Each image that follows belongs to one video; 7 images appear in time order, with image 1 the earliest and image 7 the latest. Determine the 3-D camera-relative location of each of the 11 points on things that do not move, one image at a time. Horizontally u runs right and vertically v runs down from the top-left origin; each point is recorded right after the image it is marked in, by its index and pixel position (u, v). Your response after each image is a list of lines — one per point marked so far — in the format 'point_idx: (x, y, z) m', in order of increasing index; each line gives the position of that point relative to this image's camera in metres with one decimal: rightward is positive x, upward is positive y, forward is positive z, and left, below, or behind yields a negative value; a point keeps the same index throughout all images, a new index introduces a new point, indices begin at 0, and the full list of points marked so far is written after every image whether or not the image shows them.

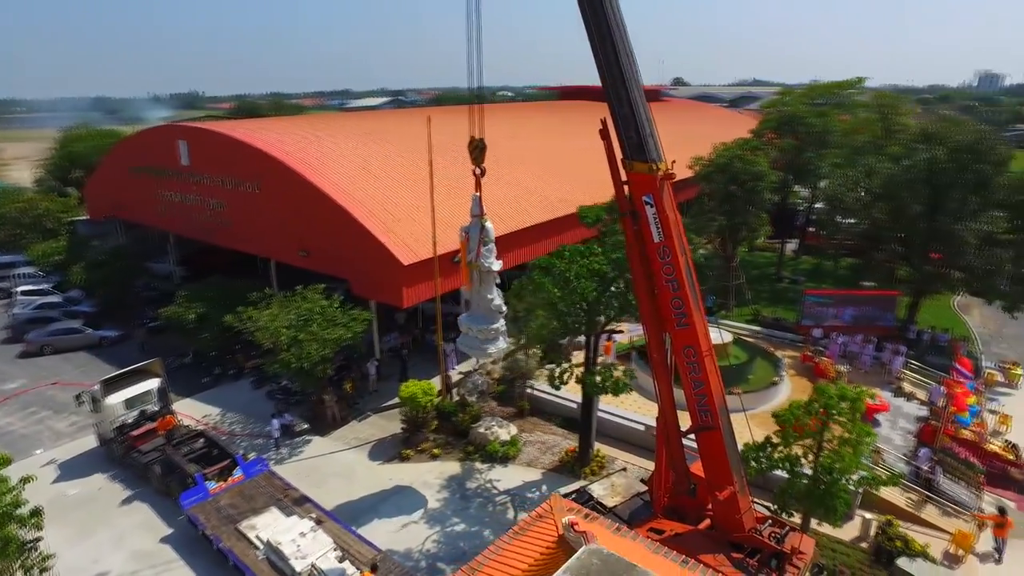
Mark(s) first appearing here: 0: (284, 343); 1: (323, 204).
0: (-5.1, -1.3, +14.0) m
1: (-5.0, +2.2, +16.8) m
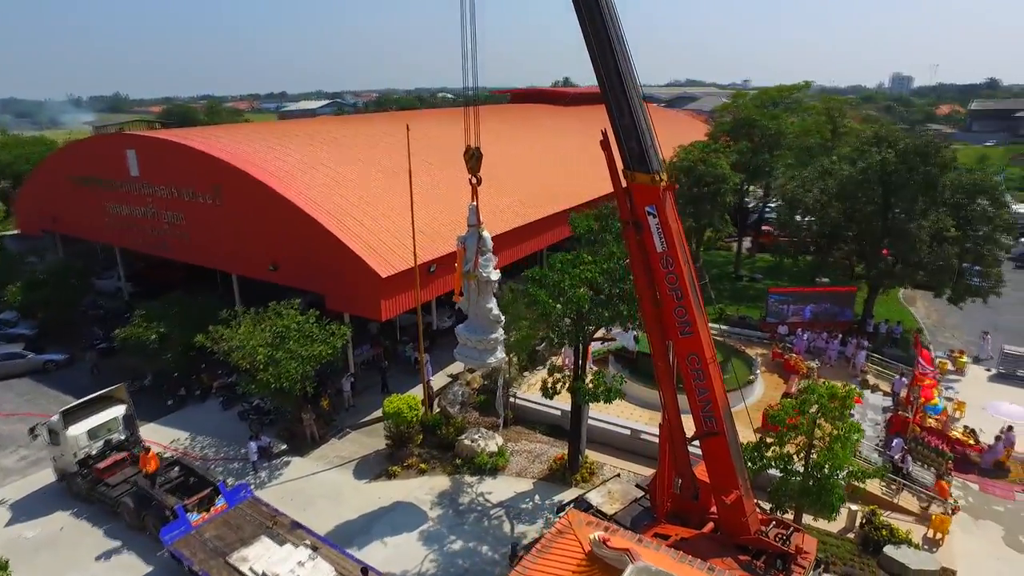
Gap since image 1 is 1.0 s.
0: (-5.4, -1.6, +13.5) m
1: (-5.6, +1.9, +16.2) m
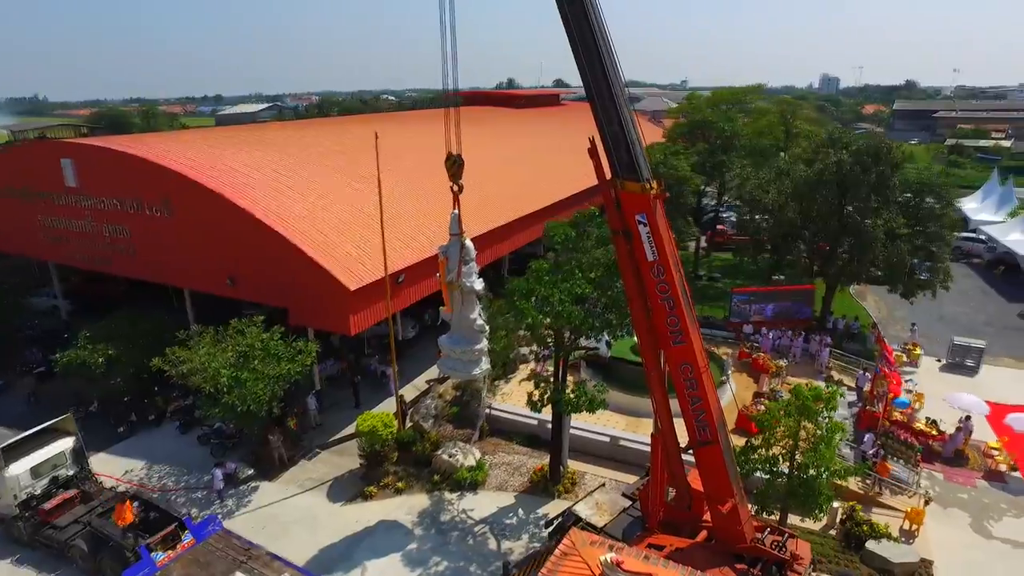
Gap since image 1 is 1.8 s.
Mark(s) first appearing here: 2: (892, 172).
0: (-5.8, -2.0, +12.7) m
1: (-6.4, +1.5, +15.4) m
2: (+11.1, +3.4, +18.4) m
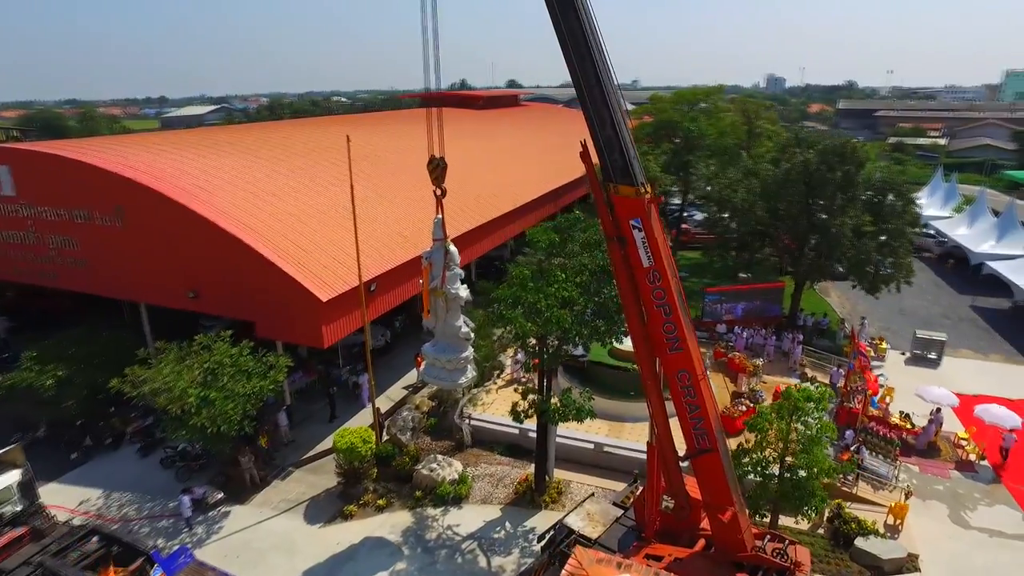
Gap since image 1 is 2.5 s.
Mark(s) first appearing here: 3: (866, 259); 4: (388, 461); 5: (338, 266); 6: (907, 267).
0: (-6.1, -2.3, +11.9) m
1: (-6.9, +1.2, +14.6) m
2: (+10.3, +3.5, +18.8) m
3: (+10.5, +0.8, +18.6) m
4: (-2.8, -3.9, +14.0) m
5: (-4.2, +0.5, +15.2) m
6: (+12.0, +0.7, +19.0) m
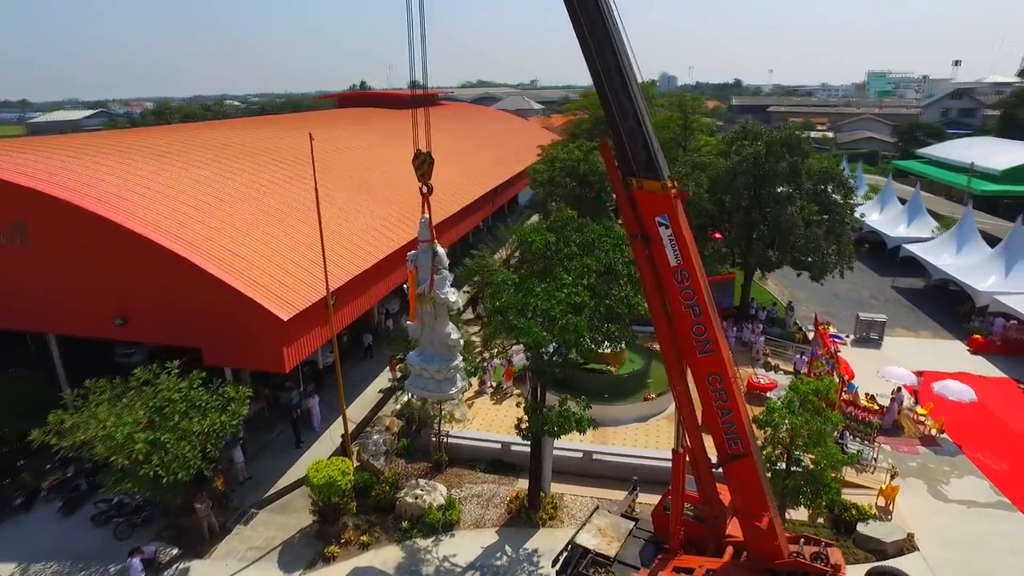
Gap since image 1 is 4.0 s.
0: (-6.0, -2.7, +10.2) m
1: (-7.4, +0.7, +12.7) m
2: (+8.8, +3.9, +19.3) m
3: (+9.3, +1.2, +19.2) m
4: (-3.0, -4.2, +12.8) m
5: (-4.8, +0.2, +13.7) m
6: (+10.7, +1.1, +19.9) m
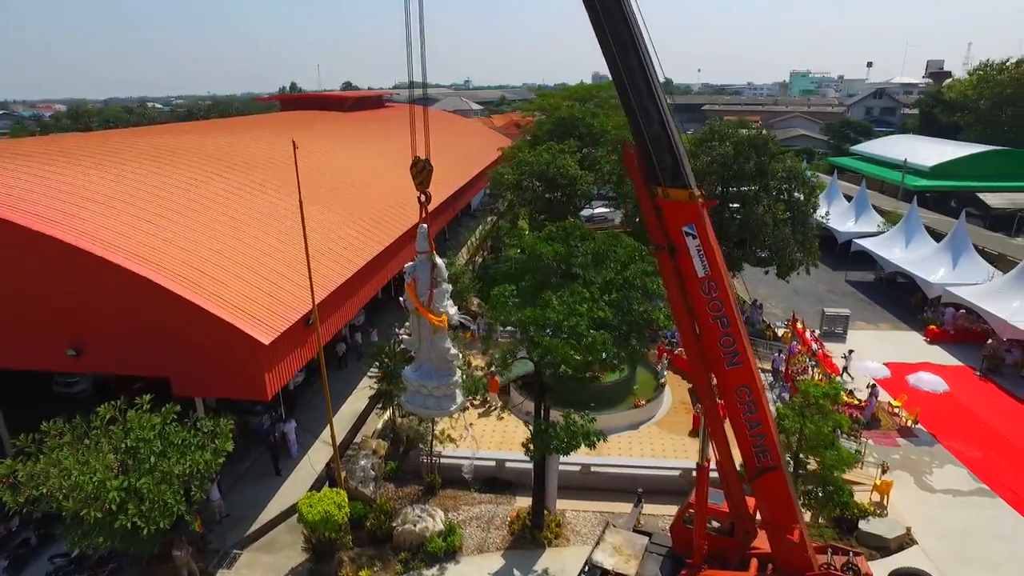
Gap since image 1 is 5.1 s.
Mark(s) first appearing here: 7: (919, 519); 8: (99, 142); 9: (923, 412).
0: (-5.8, -3.1, +9.1) m
1: (-7.5, +0.2, +11.5) m
2: (+7.9, +3.9, +19.7) m
3: (+8.4, +1.3, +19.6) m
4: (-3.0, -4.5, +12.0) m
5: (-5.0, -0.2, +12.7) m
6: (+9.8, +1.2, +20.4) m
7: (+8.1, -4.6, +12.5) m
8: (-12.4, +4.3, +18.7) m
9: (+10.6, -3.2, +16.2) m
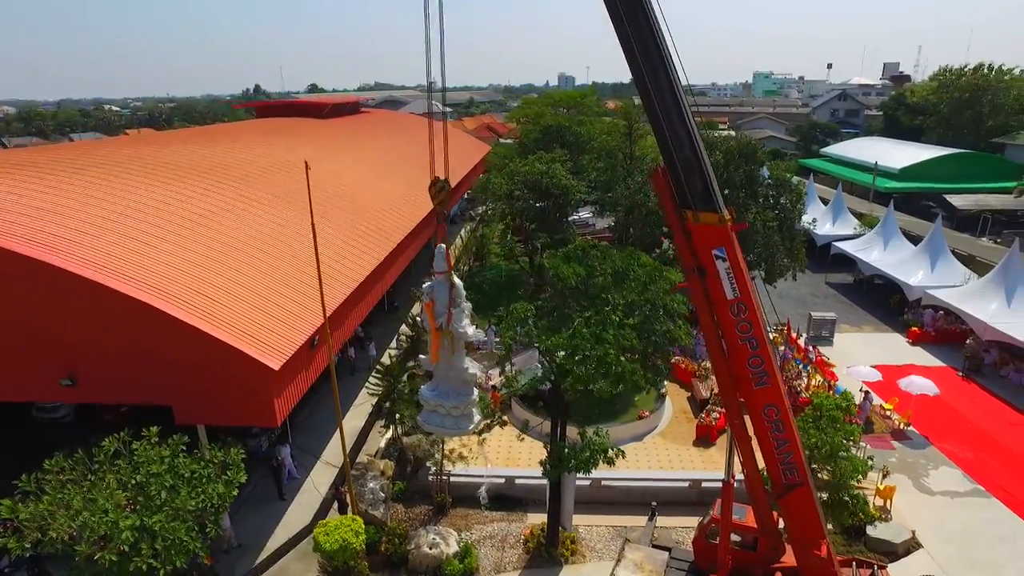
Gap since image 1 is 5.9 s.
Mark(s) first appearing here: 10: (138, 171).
0: (-5.4, -3.6, +8.8) m
1: (-7.3, -0.3, +11.0) m
2: (+7.7, +3.7, +20.0) m
3: (+8.2, +1.1, +19.9) m
4: (-2.6, -4.9, +11.8) m
5: (-4.8, -0.7, +12.4) m
6: (+9.5, +1.1, +20.8) m
7: (+8.4, -4.8, +12.8) m
8: (-12.5, +3.7, +18.0) m
9: (+10.7, -3.3, +16.7) m
10: (-10.2, +3.0, +16.9) m
